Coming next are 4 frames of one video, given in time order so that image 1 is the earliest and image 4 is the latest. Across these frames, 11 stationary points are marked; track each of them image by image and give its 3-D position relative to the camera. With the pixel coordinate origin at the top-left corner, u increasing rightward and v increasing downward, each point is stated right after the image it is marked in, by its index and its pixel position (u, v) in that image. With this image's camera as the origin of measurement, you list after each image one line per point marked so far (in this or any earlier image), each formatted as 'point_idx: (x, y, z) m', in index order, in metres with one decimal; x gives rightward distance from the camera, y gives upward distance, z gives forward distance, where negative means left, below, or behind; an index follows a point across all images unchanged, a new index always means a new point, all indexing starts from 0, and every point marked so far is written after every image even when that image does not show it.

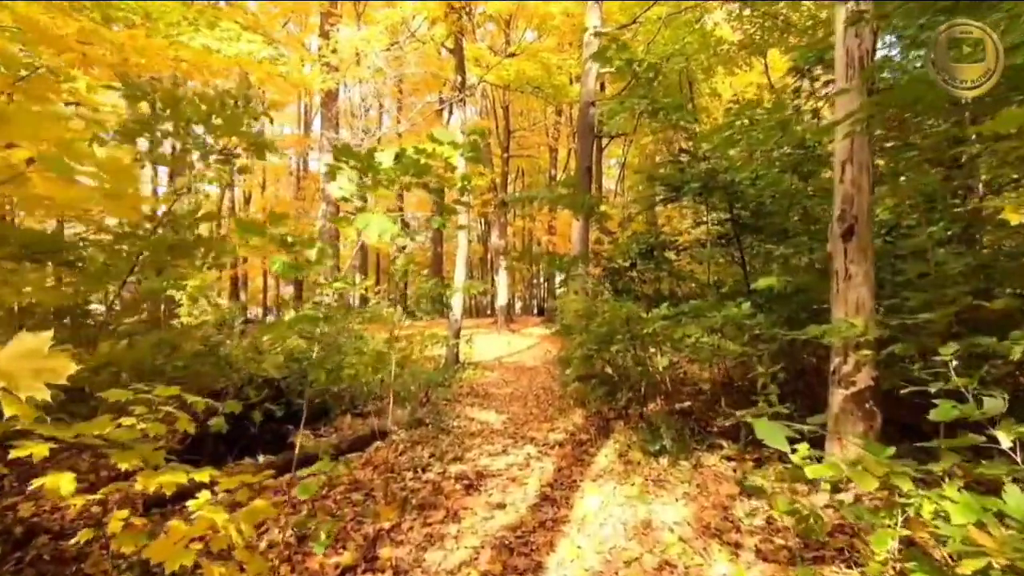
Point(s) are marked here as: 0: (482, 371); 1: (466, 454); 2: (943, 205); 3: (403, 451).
0: (-0.6, -1.7, +11.0) m
1: (-0.5, -1.8, +5.9) m
2: (+4.1, +0.8, +5.1) m
3: (-1.2, -1.8, +5.8) m
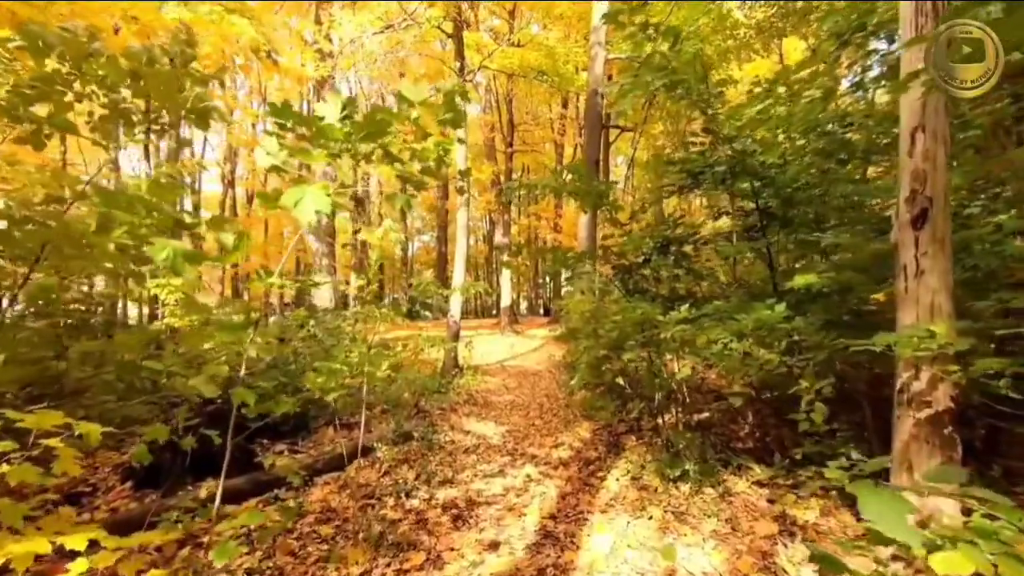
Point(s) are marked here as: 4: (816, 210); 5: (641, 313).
0: (-0.6, -1.7, +10.4) m
1: (-0.5, -1.8, +5.2) m
2: (+4.1, +0.8, +4.4) m
3: (-1.2, -1.8, +5.1) m
4: (+3.0, +0.7, +5.3) m
5: (+1.2, -0.3, +5.1) m
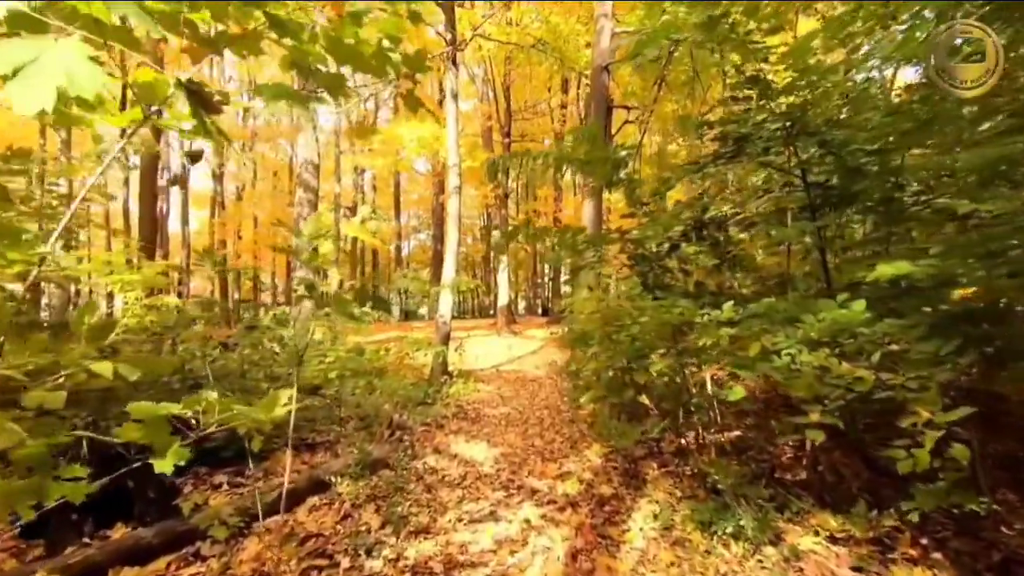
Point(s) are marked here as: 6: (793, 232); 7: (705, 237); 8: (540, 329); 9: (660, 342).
0: (-0.7, -1.7, +9.3) m
1: (-0.6, -1.8, +4.1) m
2: (+4.0, +0.8, +3.3) m
3: (-1.2, -1.7, +4.0) m
4: (+2.9, +0.8, +4.2) m
5: (+1.2, -0.2, +4.0) m
6: (+2.2, +0.4, +4.2) m
7: (+1.7, +0.4, +4.6) m
8: (+0.9, -1.4, +18.4) m
9: (+1.1, -0.4, +4.2) m
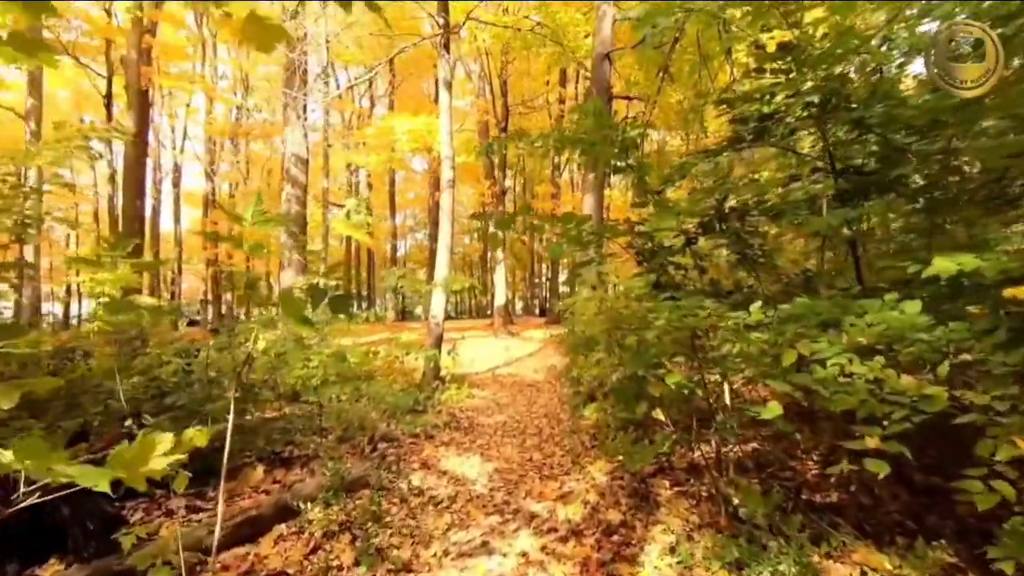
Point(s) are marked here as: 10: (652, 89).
0: (-0.7, -1.7, +8.7) m
1: (-0.6, -1.7, +3.5) m
2: (+4.0, +0.9, +2.8) m
3: (-1.3, -1.7, +3.5) m
4: (+2.9, +0.8, +3.7) m
5: (+1.1, -0.2, +3.5) m
6: (+2.2, +0.5, +3.7) m
7: (+1.6, +0.4, +4.1) m
8: (+0.8, -1.4, +17.9) m
9: (+1.1, -0.4, +3.7) m
10: (+2.3, +3.2, +8.7) m
